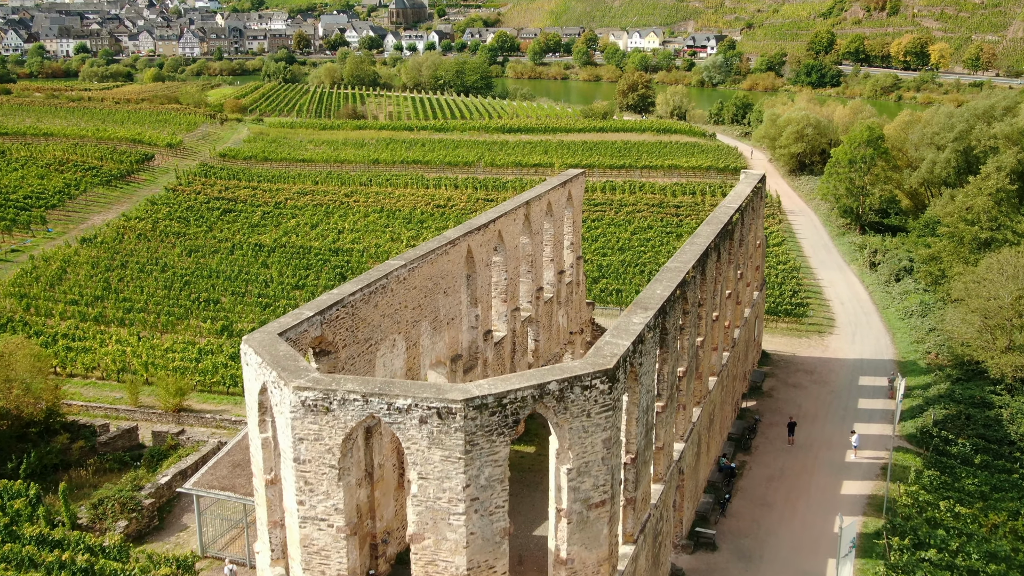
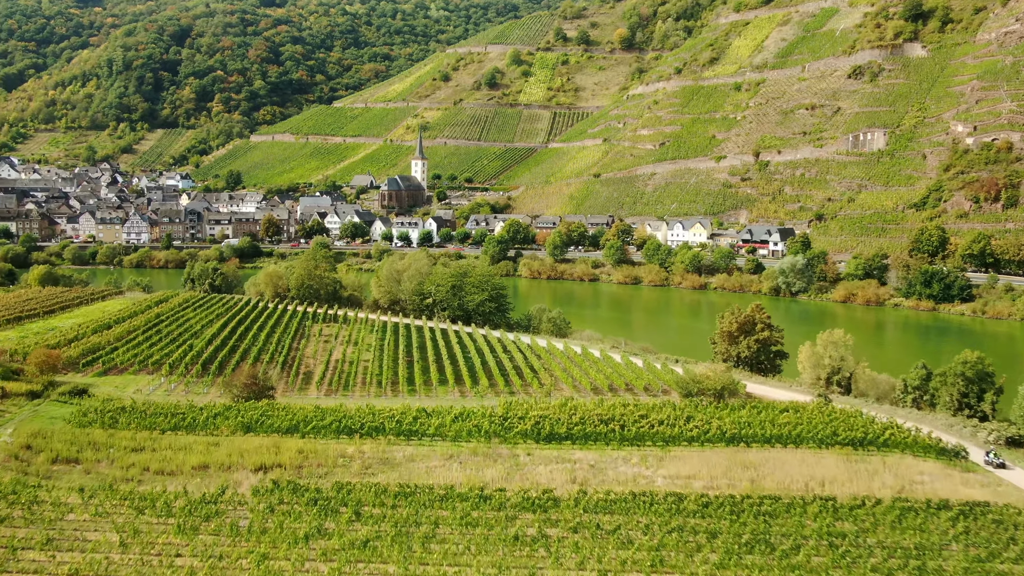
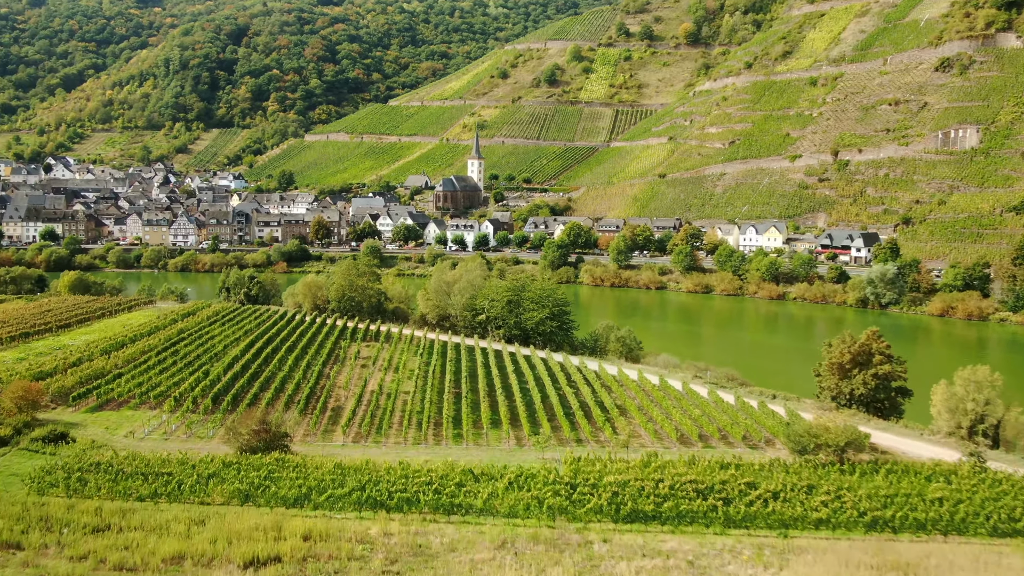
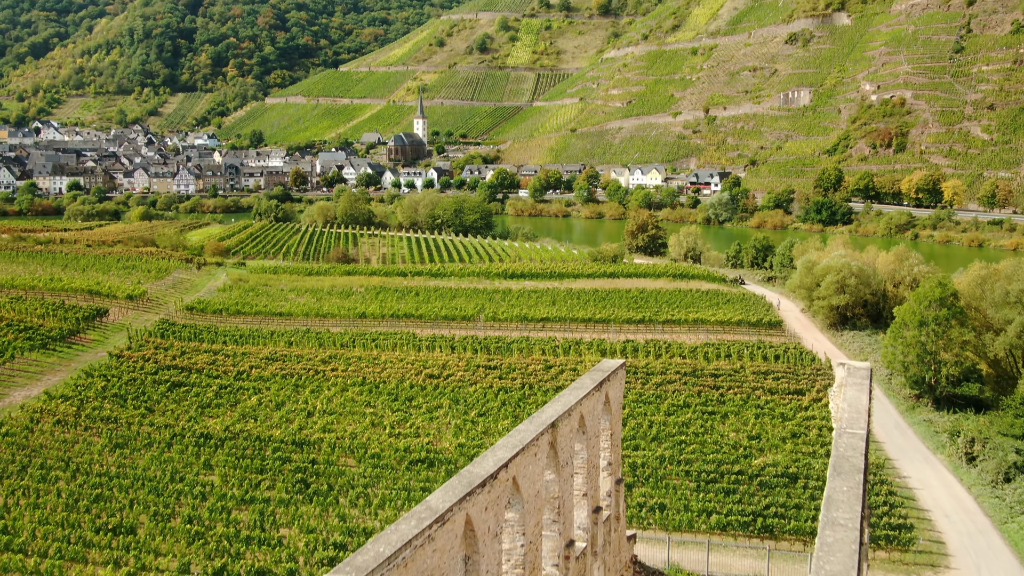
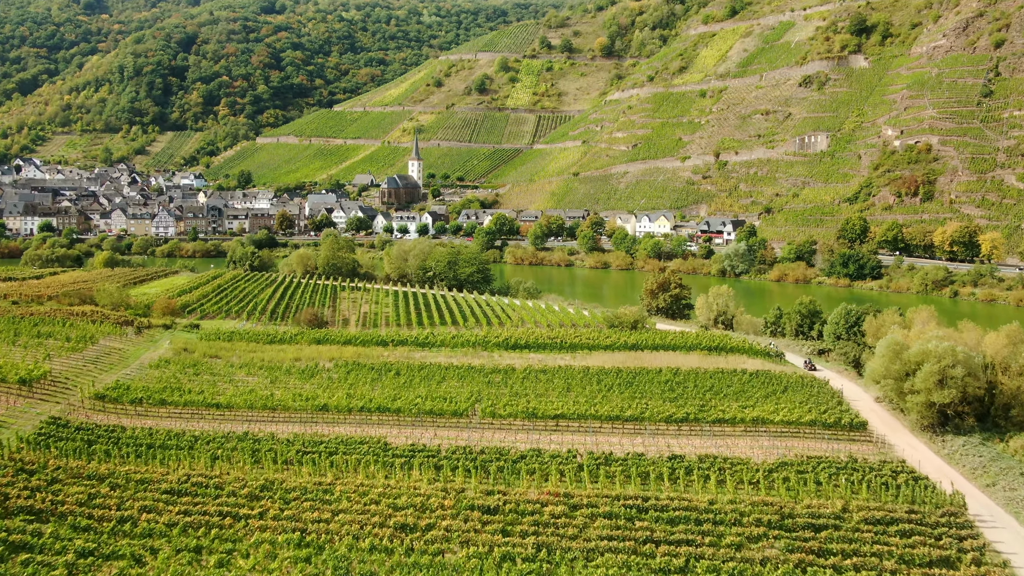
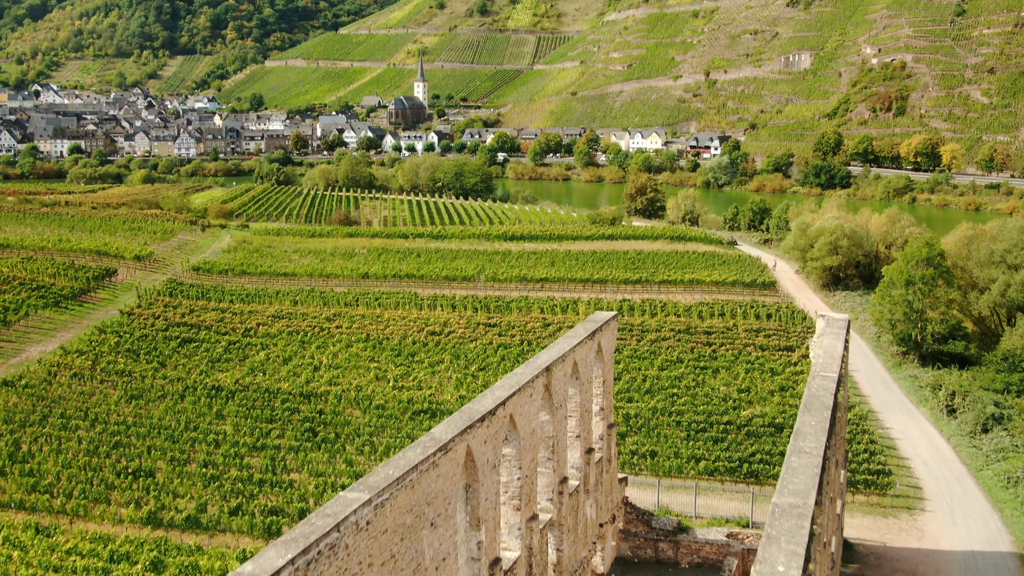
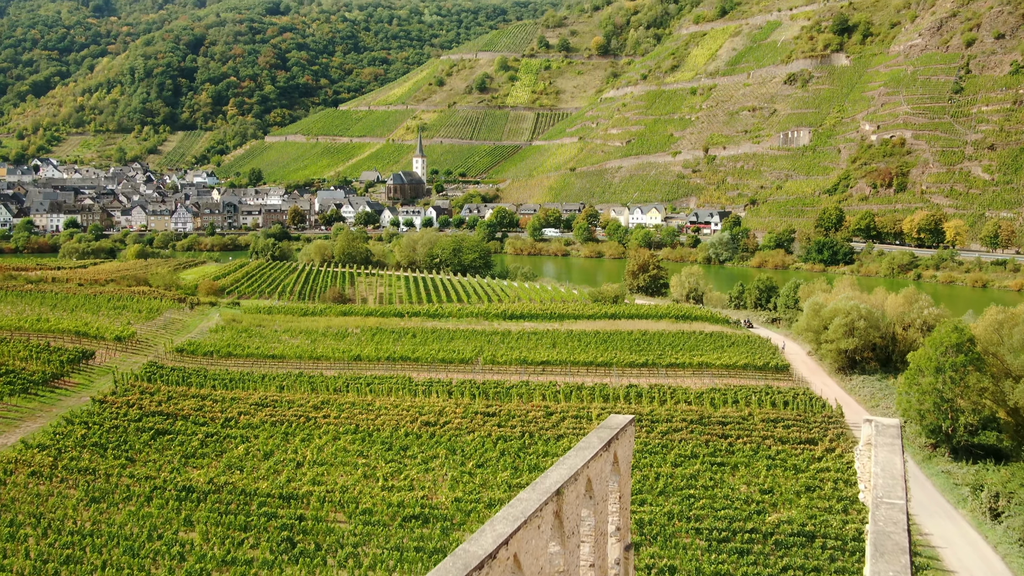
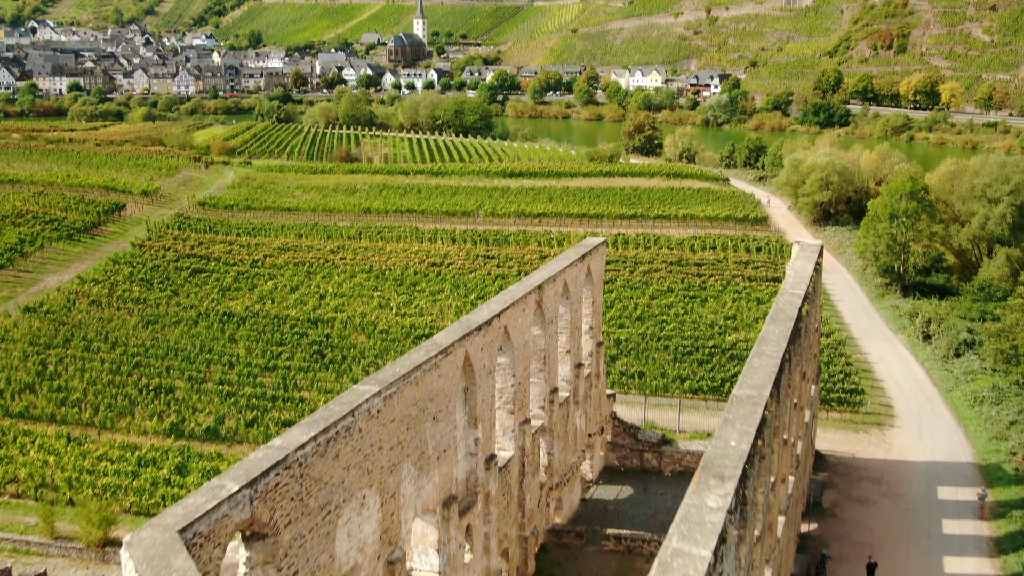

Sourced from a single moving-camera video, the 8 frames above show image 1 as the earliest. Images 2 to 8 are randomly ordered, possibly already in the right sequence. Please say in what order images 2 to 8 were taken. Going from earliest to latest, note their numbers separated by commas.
8, 6, 4, 7, 5, 2, 3
